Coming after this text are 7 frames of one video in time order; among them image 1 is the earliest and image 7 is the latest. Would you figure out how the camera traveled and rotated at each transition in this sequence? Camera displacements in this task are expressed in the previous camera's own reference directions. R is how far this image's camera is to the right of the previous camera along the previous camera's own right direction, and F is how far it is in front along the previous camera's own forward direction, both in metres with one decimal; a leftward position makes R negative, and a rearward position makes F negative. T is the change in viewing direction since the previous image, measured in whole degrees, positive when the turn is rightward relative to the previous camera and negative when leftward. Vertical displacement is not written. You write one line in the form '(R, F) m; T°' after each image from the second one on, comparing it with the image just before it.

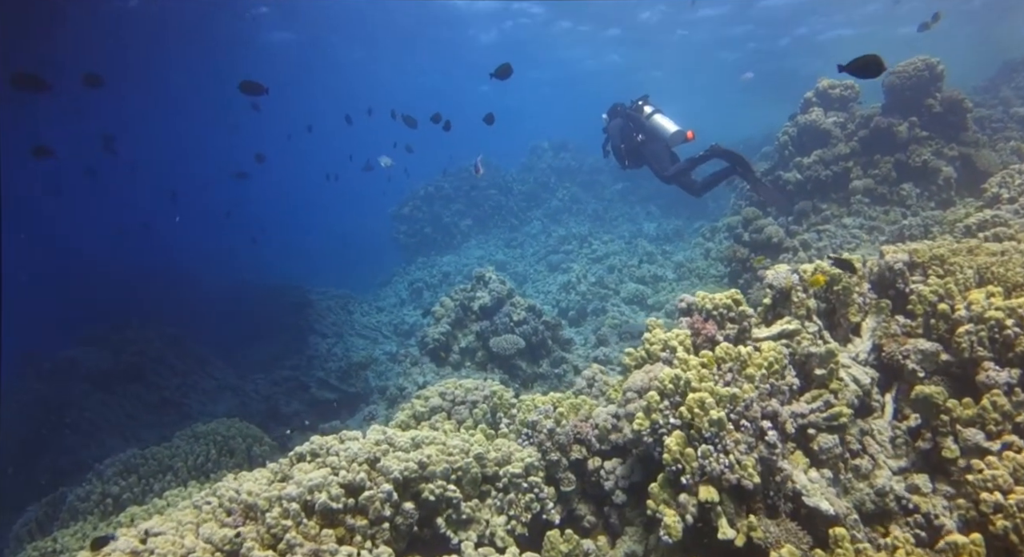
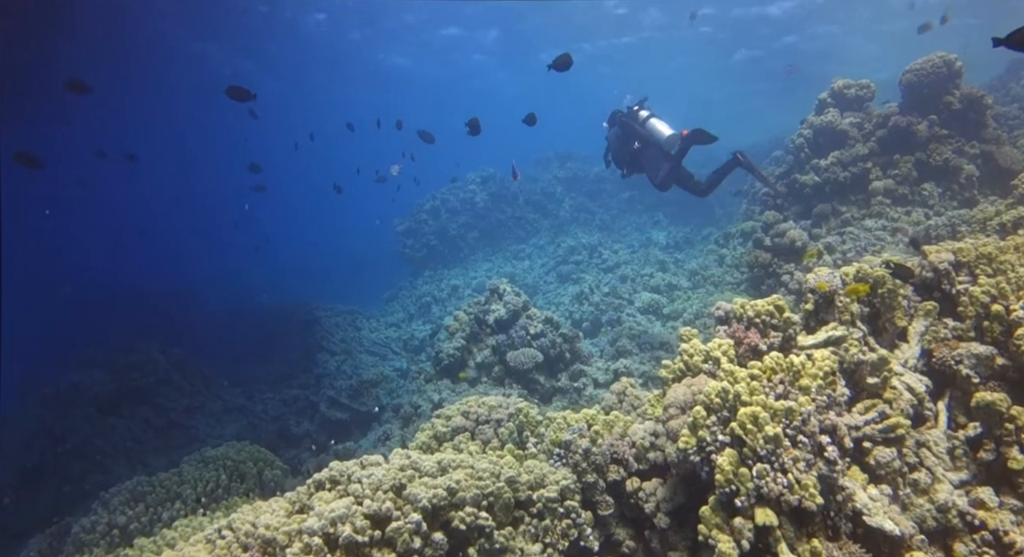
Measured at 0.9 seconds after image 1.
(-0.2, +0.3) m; 0°
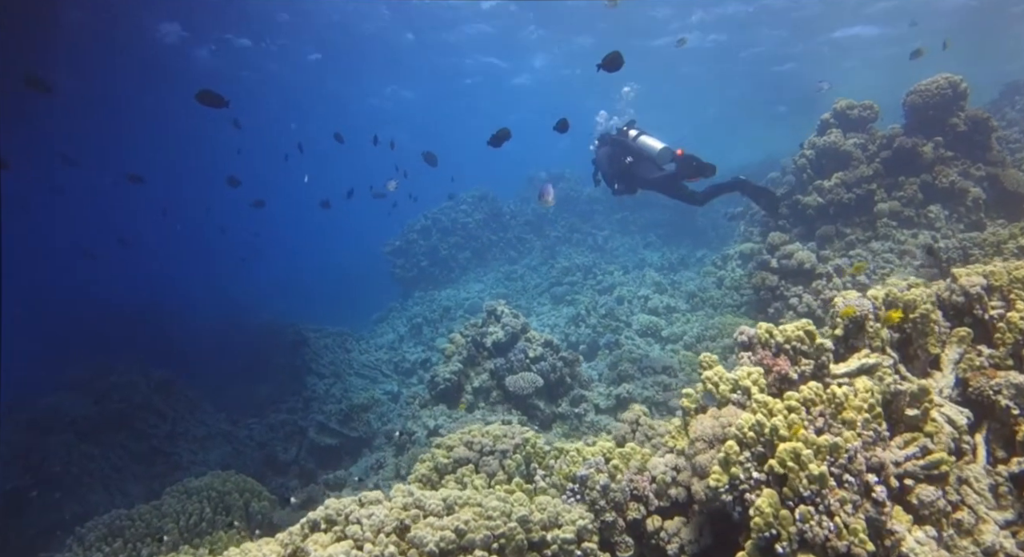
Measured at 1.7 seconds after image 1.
(-0.2, +0.4) m; +1°
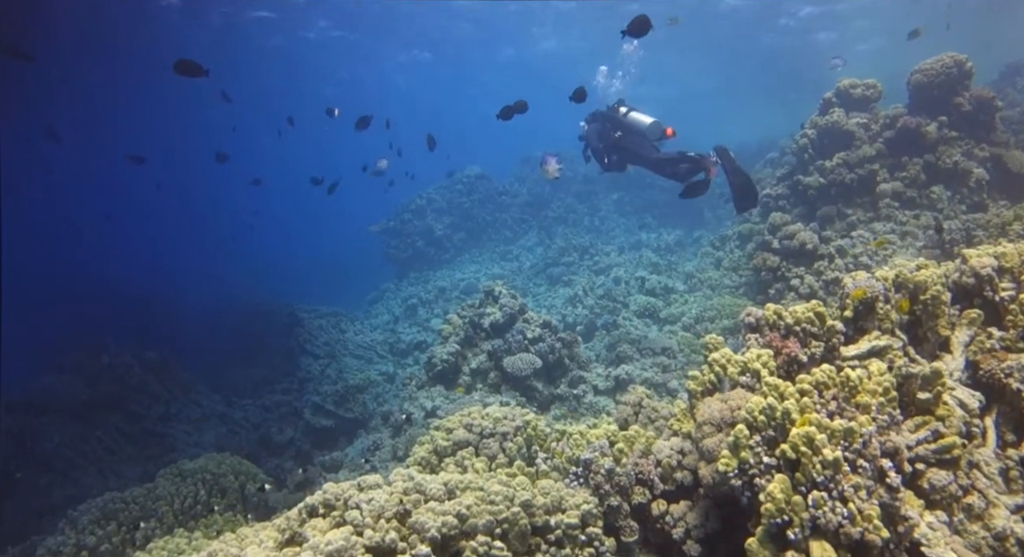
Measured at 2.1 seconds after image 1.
(-0.1, +0.2) m; +1°
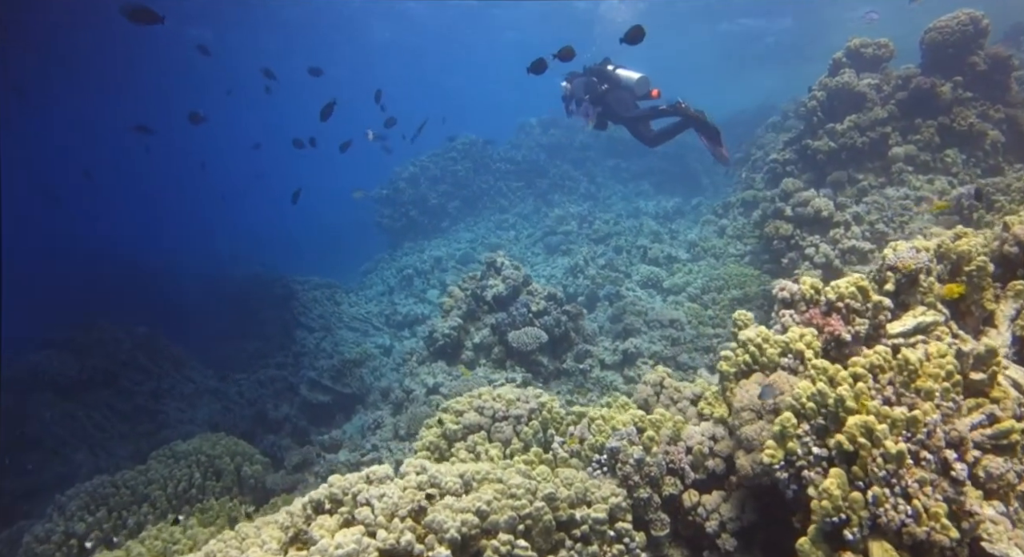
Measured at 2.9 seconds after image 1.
(-0.2, +0.4) m; +1°
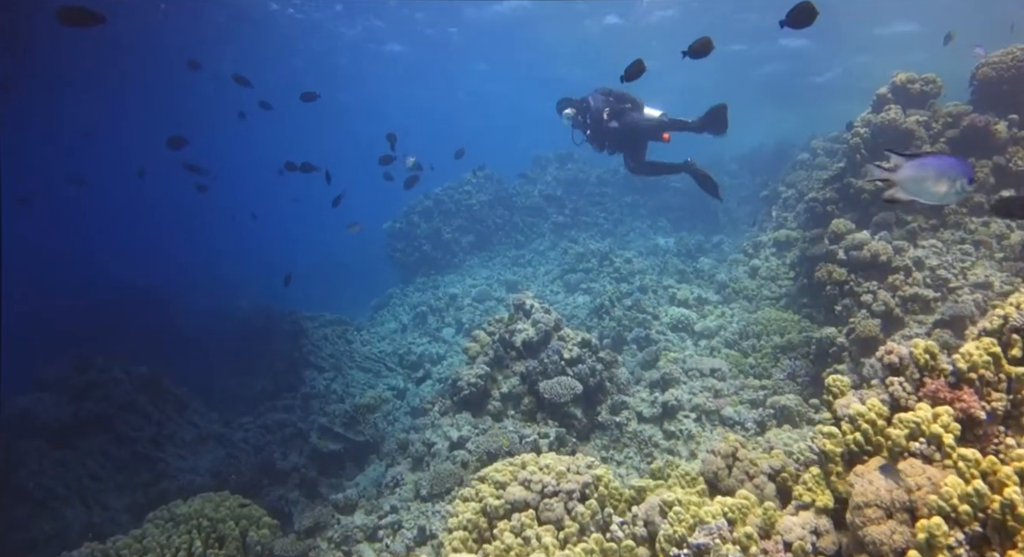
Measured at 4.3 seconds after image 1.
(-0.4, +0.7) m; -1°
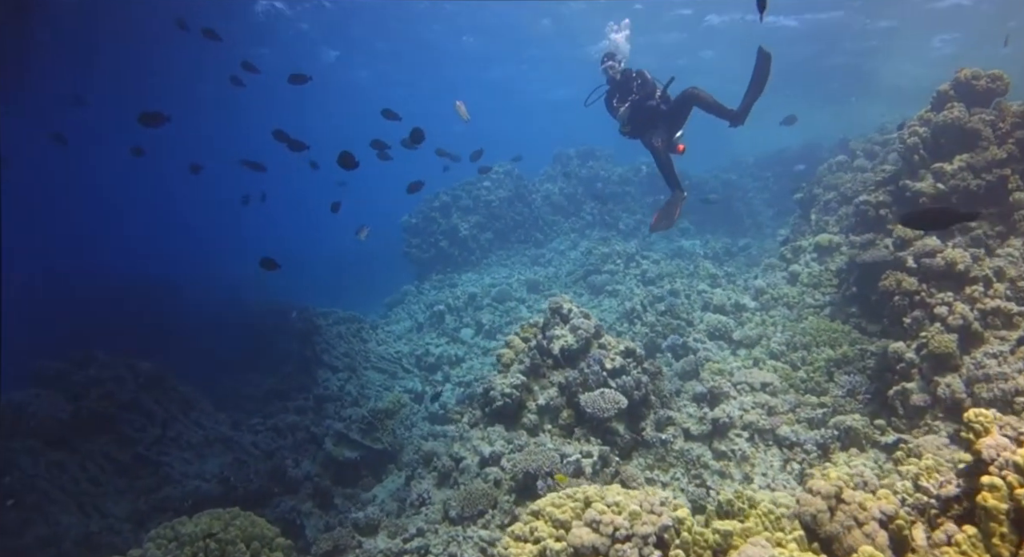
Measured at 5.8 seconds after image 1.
(-0.5, +0.7) m; -1°
